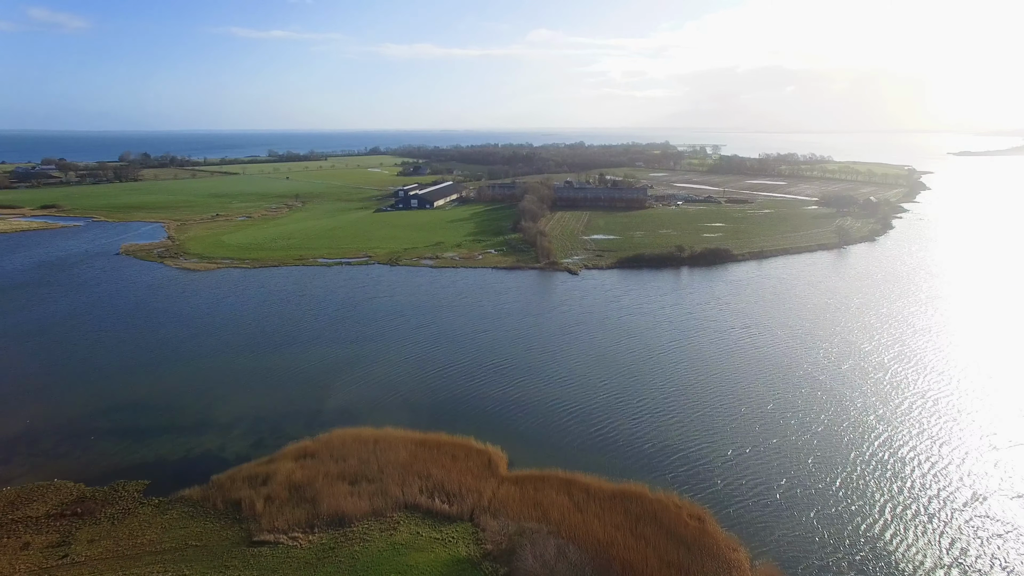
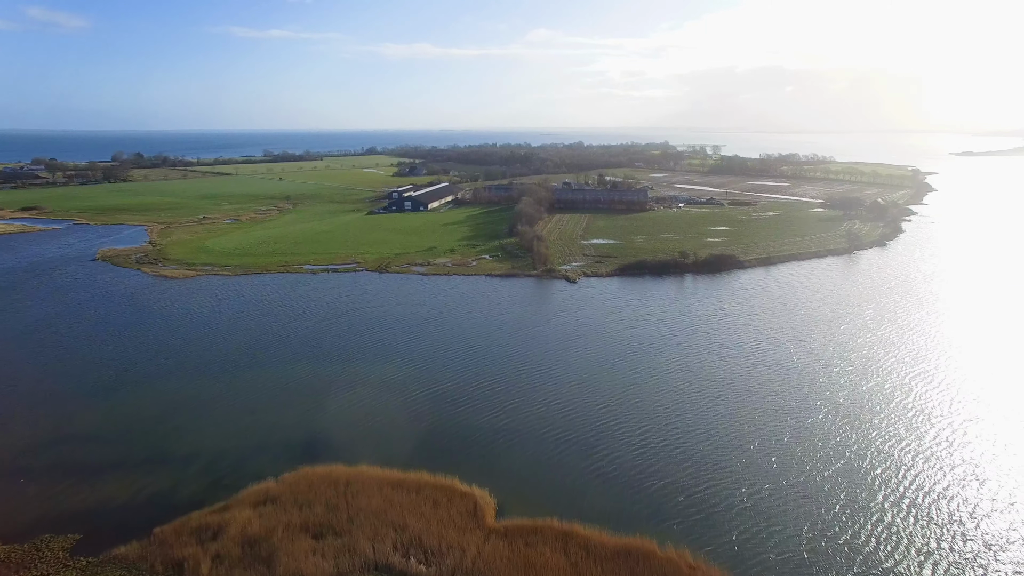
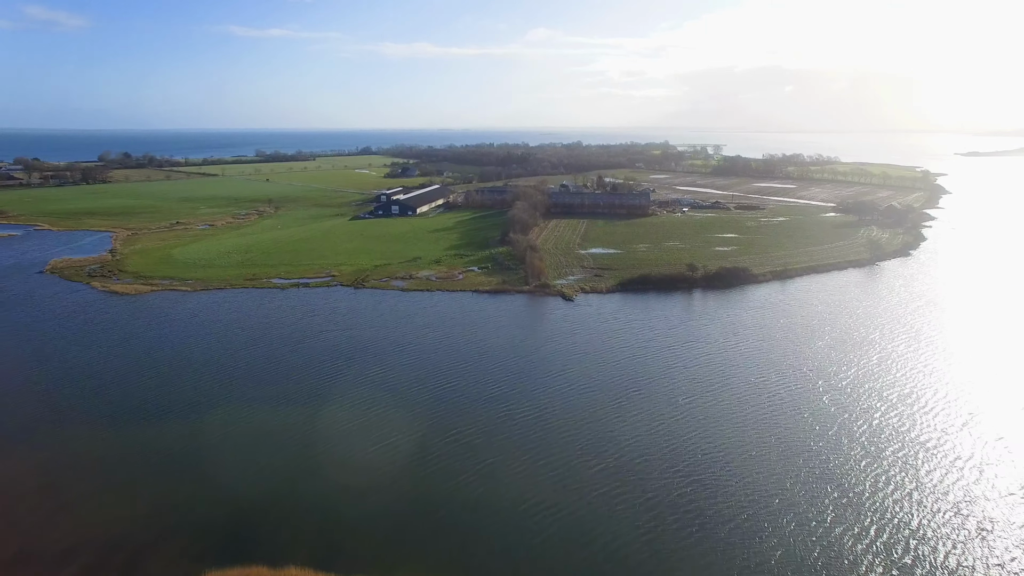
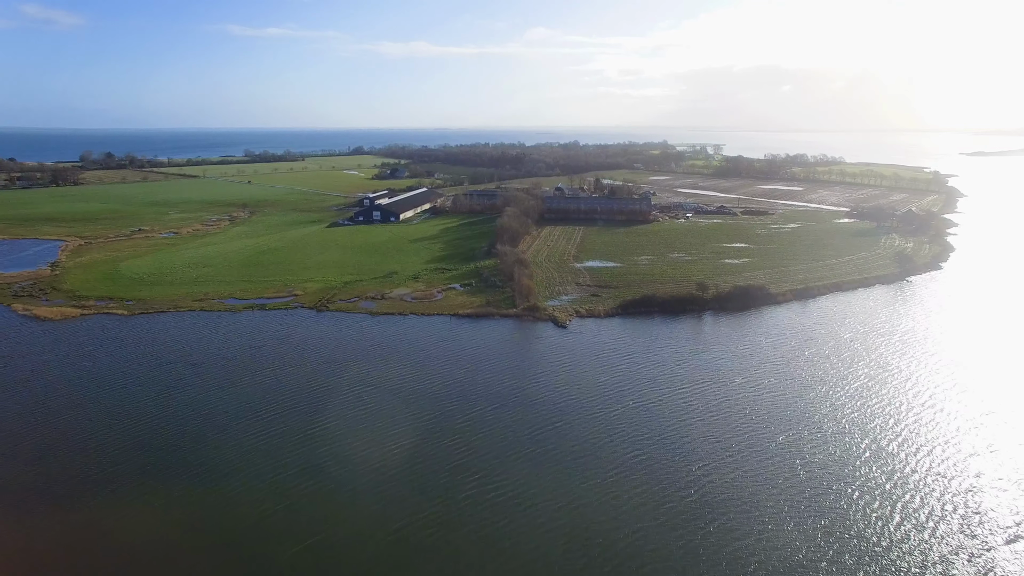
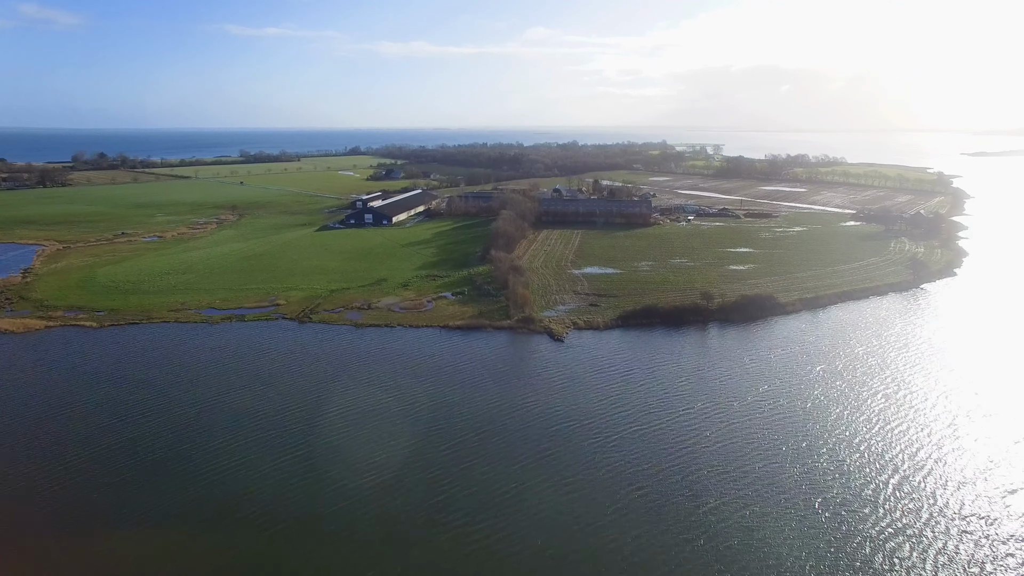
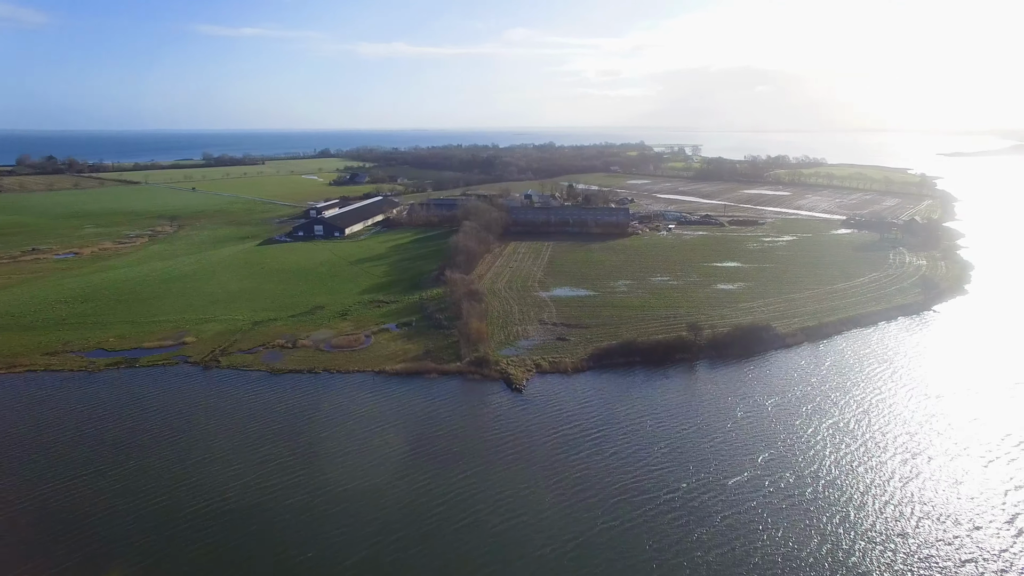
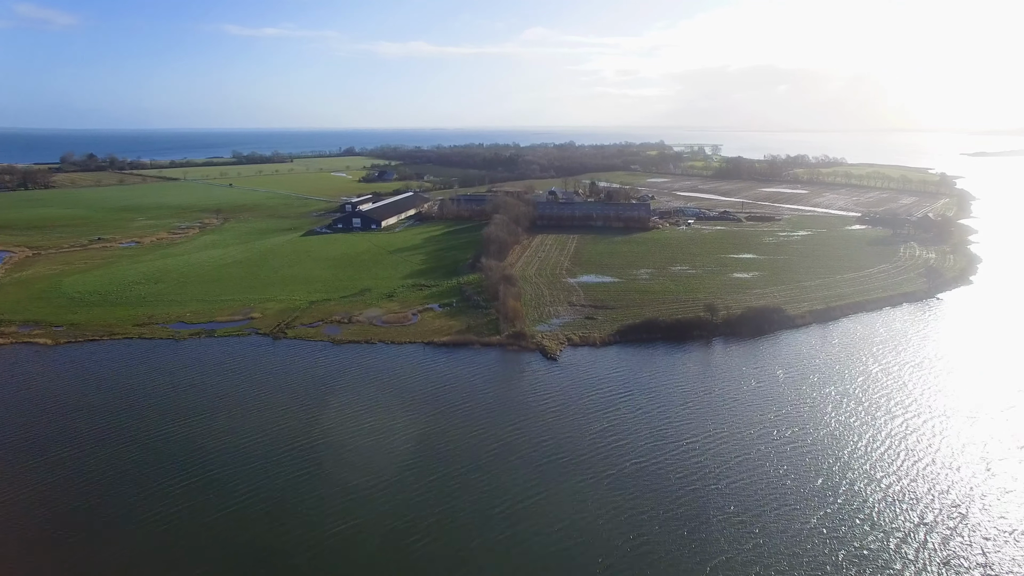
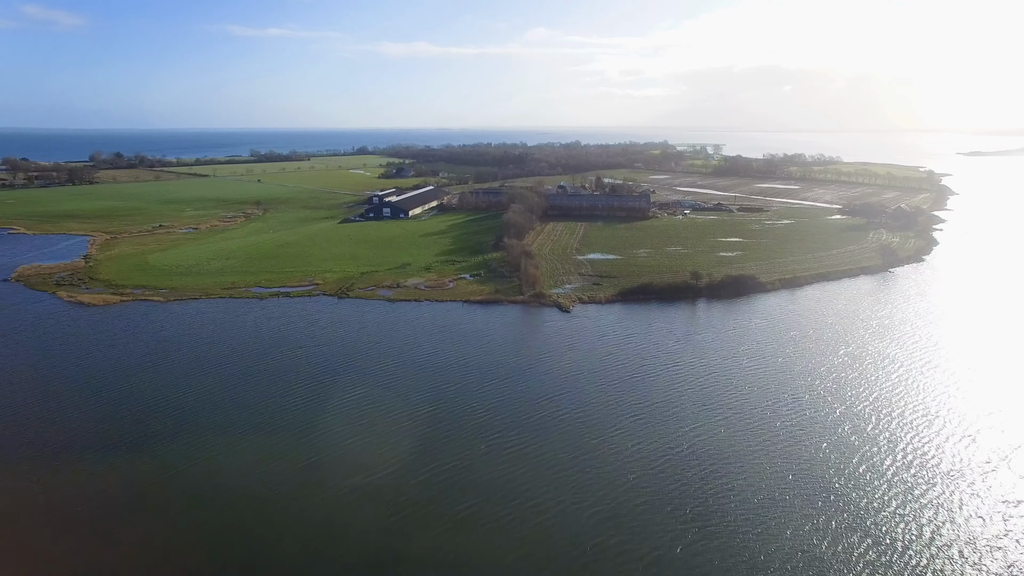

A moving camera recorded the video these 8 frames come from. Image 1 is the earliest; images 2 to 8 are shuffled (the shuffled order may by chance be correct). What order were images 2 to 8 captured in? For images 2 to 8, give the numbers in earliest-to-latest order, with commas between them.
2, 3, 8, 4, 5, 7, 6
